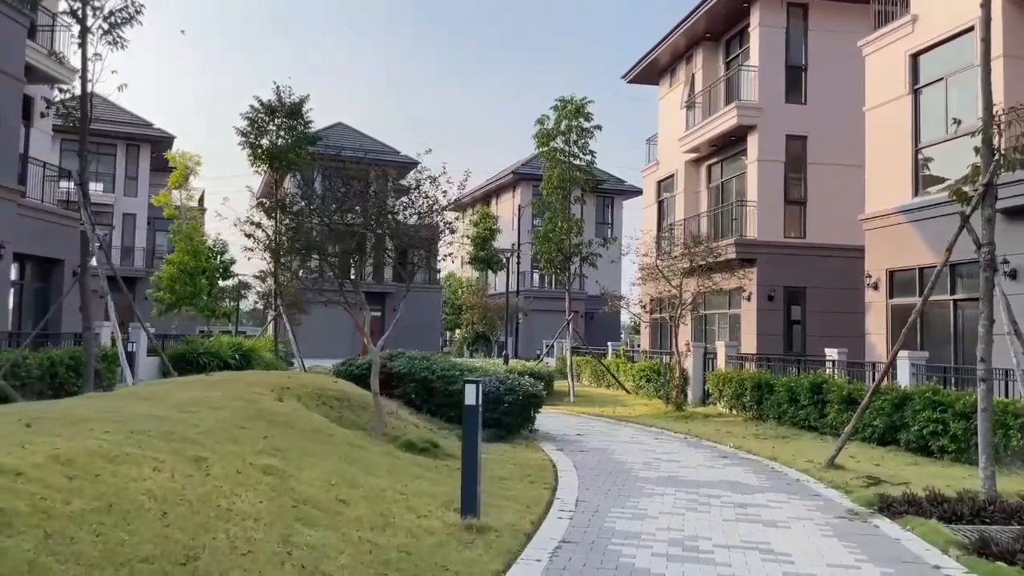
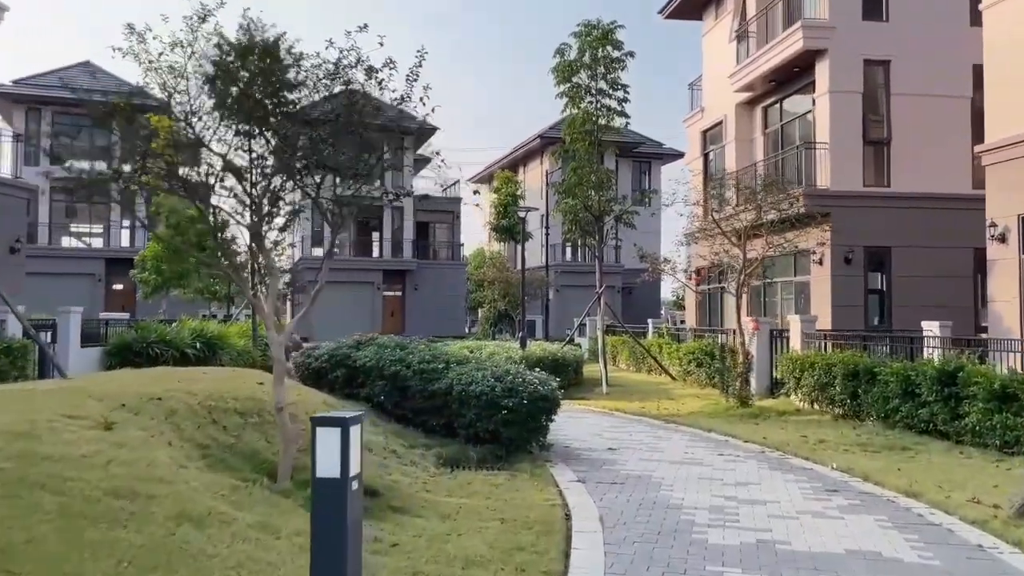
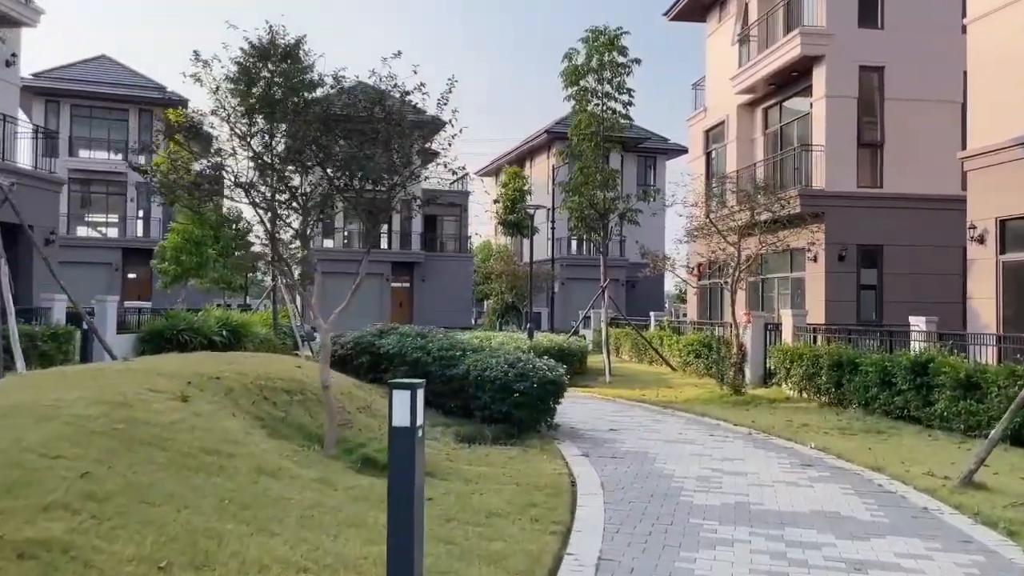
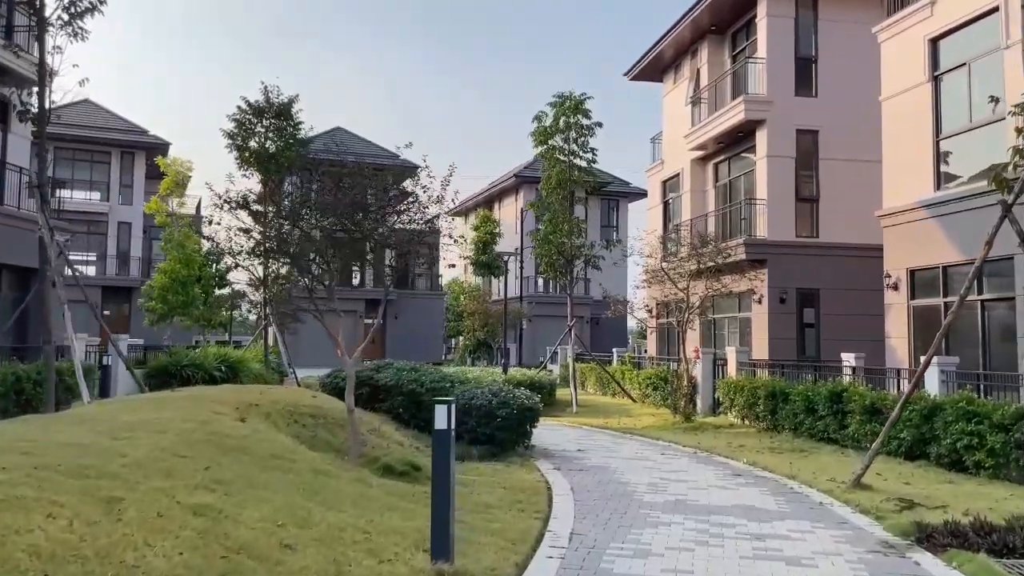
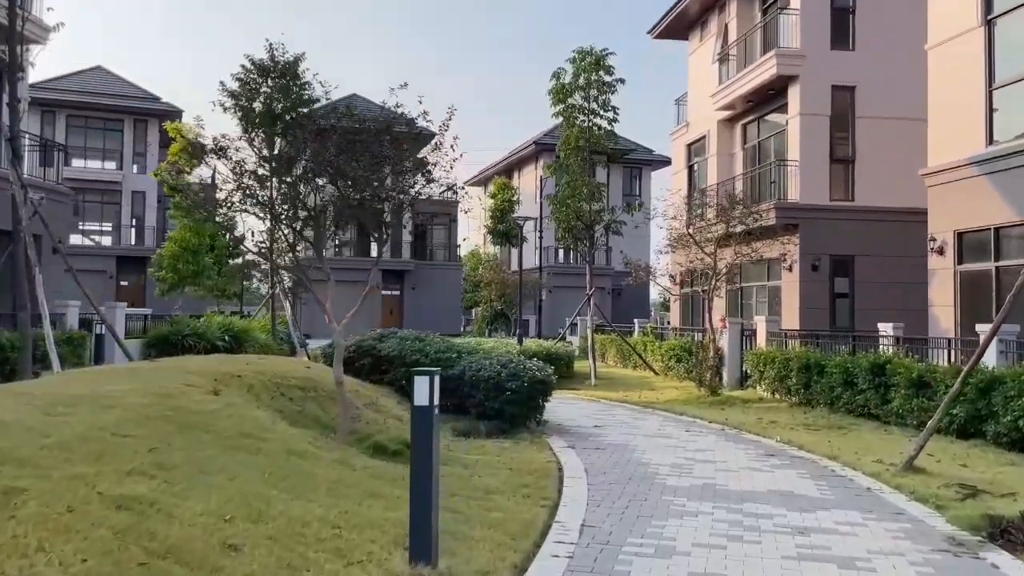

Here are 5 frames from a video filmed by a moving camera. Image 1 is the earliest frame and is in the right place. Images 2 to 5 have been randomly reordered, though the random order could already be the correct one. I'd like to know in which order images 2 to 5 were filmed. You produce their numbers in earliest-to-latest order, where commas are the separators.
4, 5, 3, 2
